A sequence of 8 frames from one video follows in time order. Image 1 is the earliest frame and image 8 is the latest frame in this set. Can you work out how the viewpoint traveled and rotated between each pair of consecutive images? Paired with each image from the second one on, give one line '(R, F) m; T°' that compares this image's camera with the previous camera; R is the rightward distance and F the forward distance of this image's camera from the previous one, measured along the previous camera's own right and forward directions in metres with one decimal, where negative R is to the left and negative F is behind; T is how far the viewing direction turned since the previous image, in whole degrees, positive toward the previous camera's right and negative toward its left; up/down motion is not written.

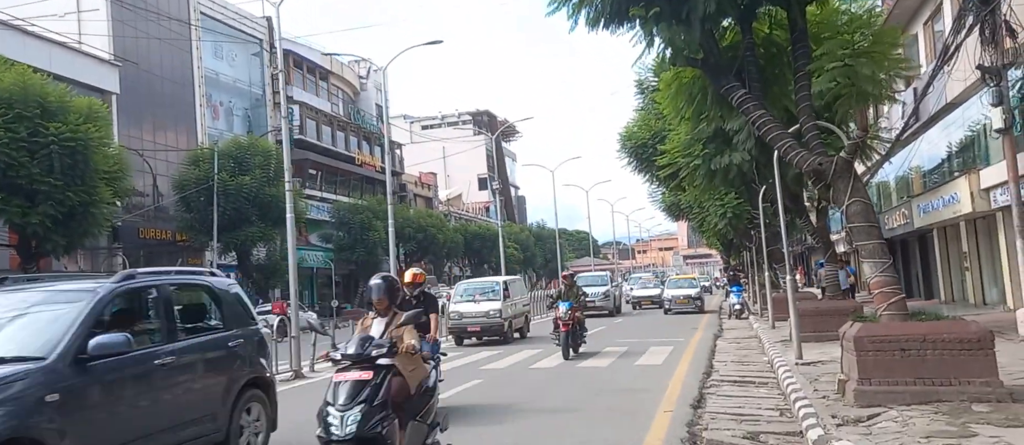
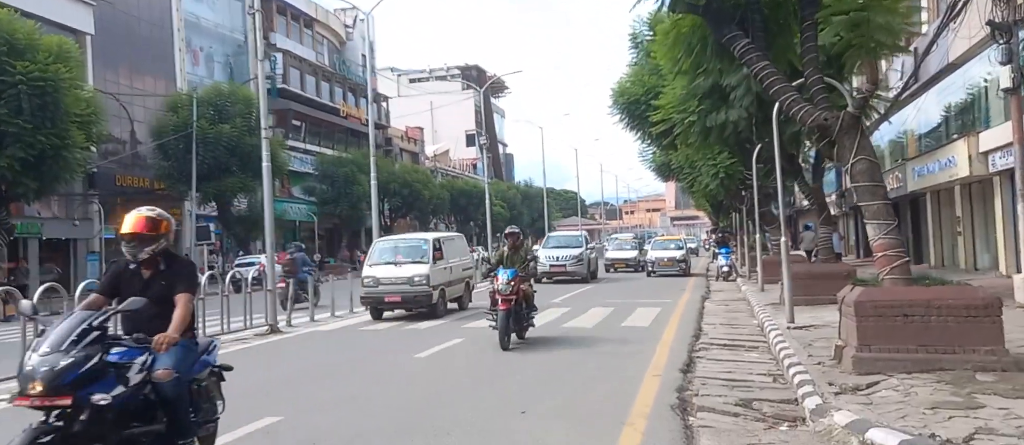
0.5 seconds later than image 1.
(0.0, +0.6) m; +1°
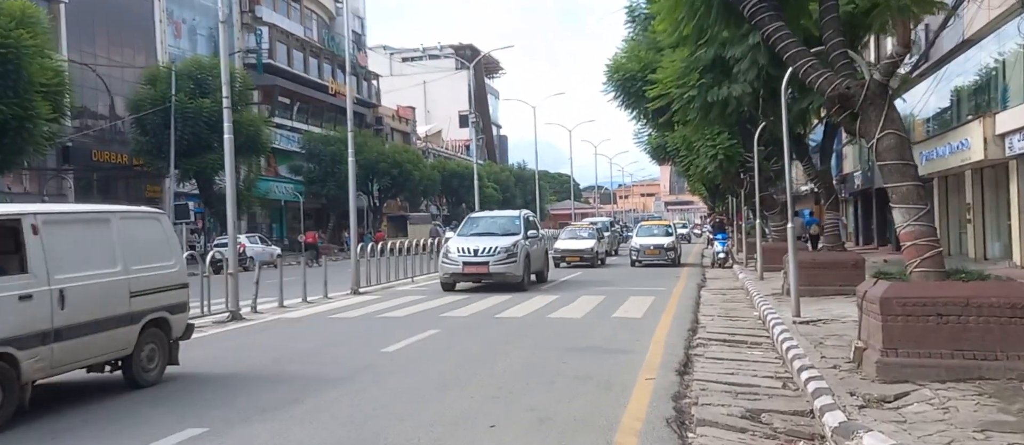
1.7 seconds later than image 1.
(+0.2, +1.2) m; 0°
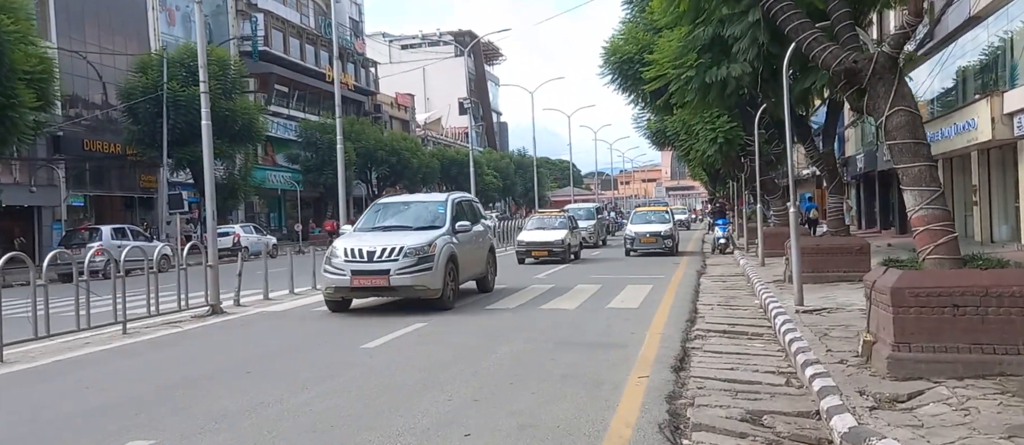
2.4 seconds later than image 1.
(+0.2, +0.6) m; 0°
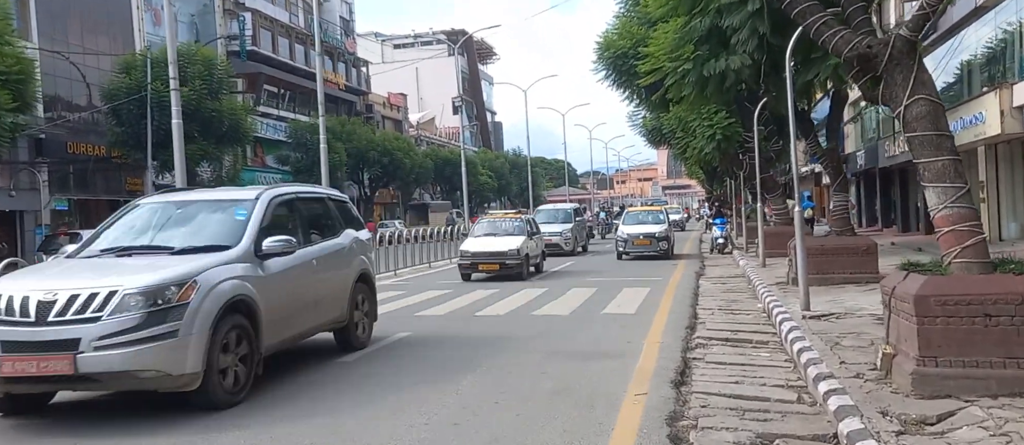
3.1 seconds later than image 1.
(+0.1, +0.7) m; 0°
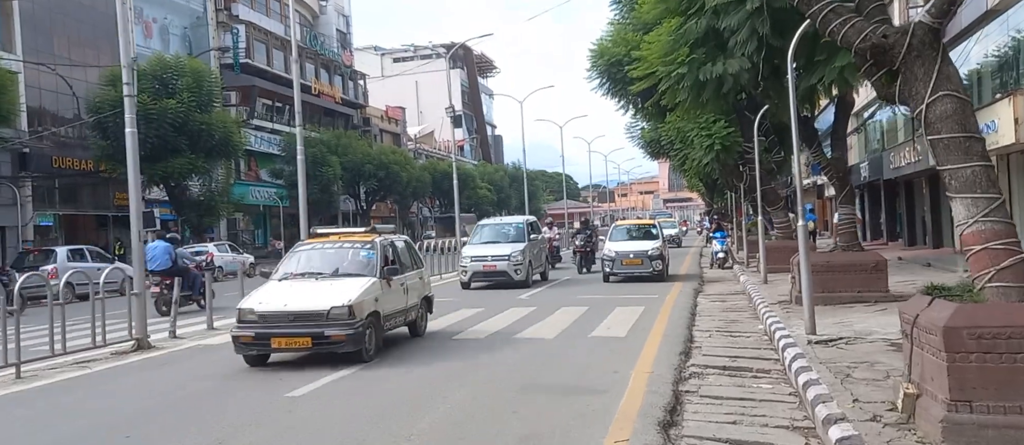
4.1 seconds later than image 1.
(+0.3, +0.9) m; 0°
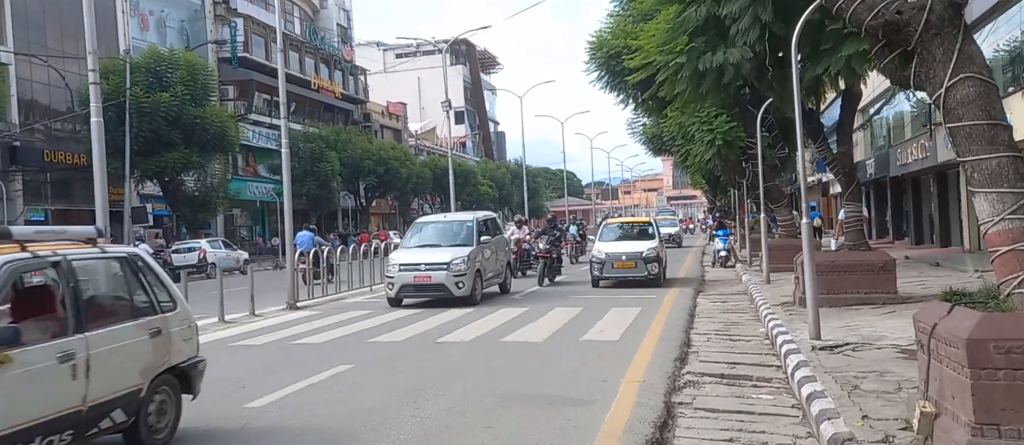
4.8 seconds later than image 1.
(+0.2, +0.6) m; 0°
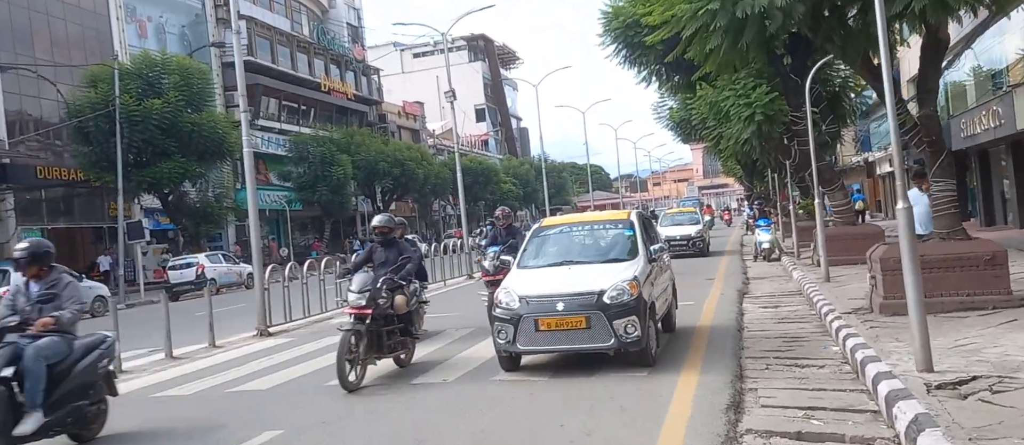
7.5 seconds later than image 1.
(+0.4, +2.5) m; -2°
